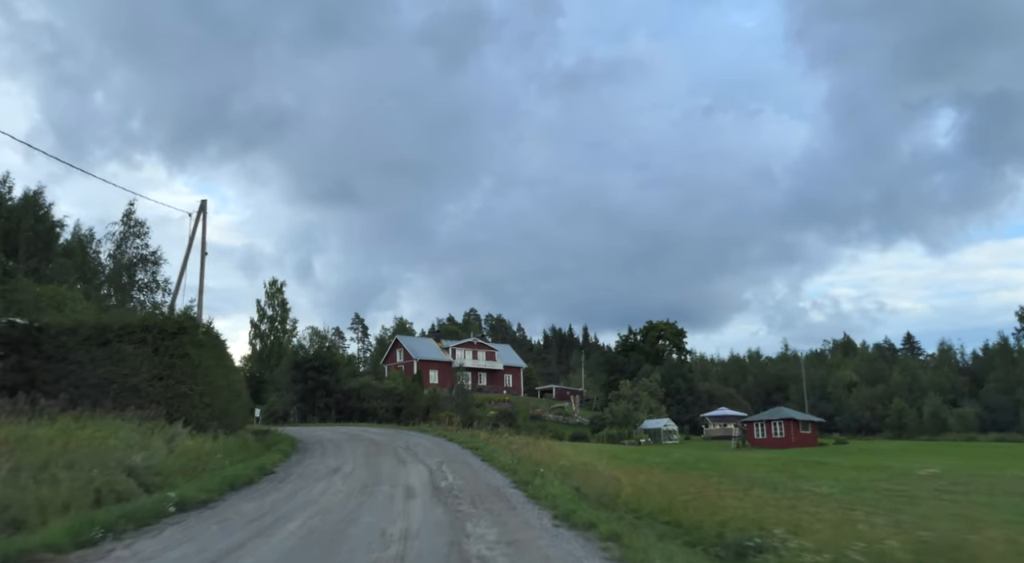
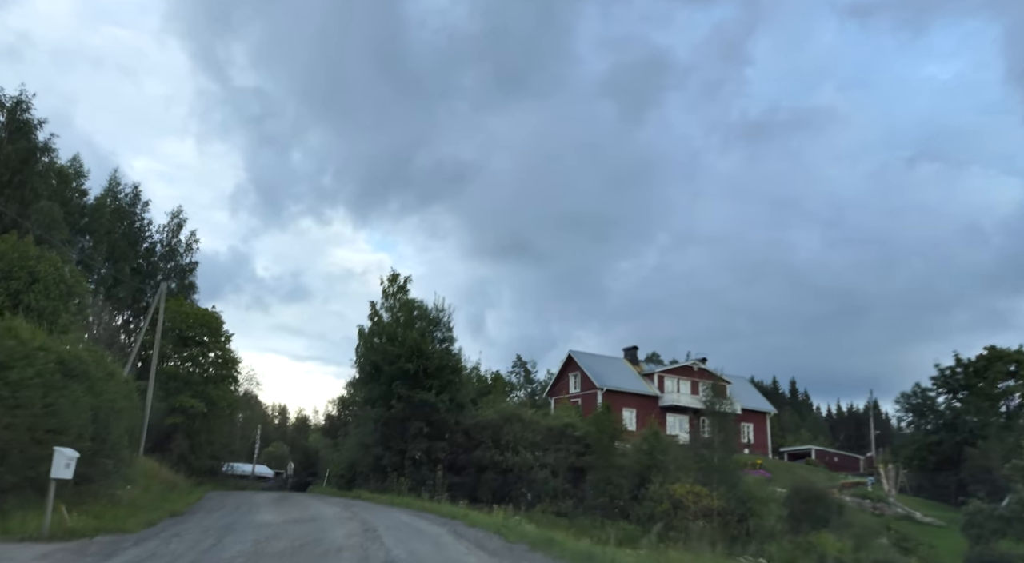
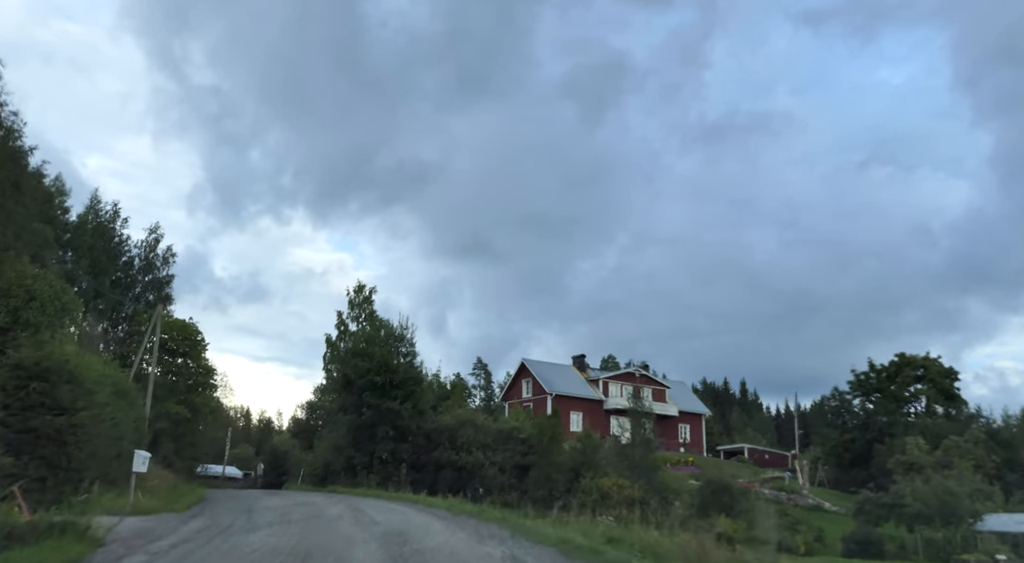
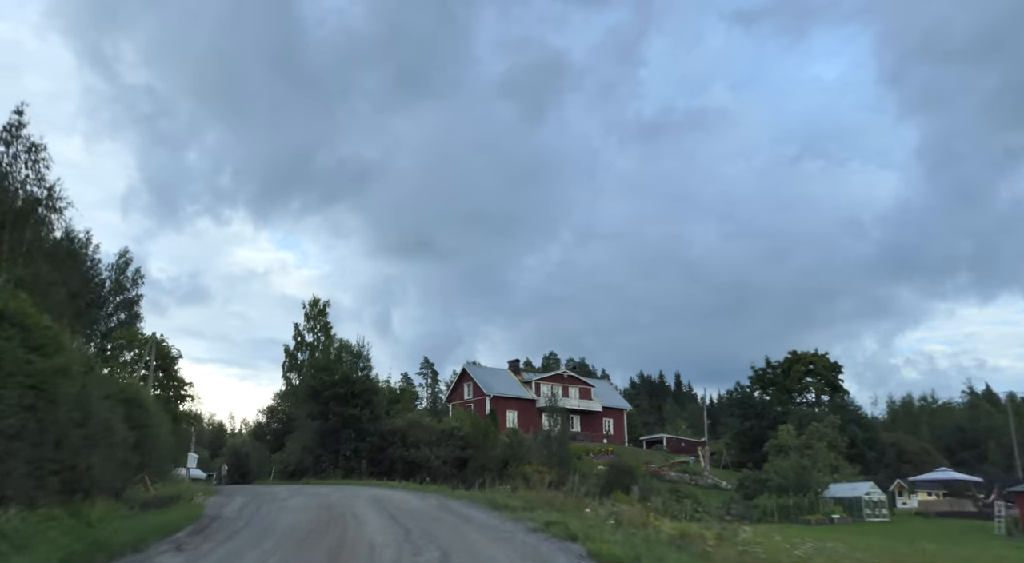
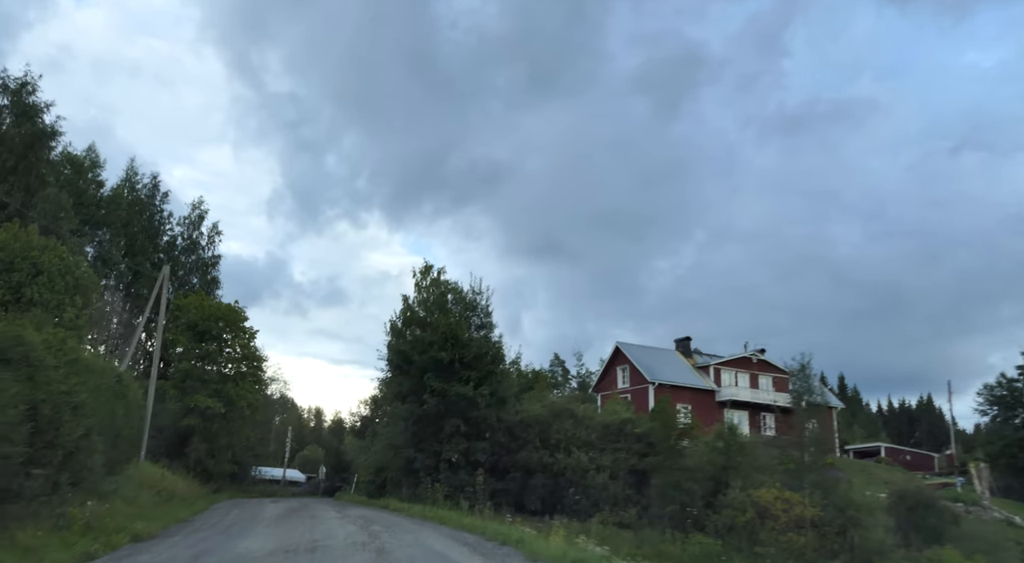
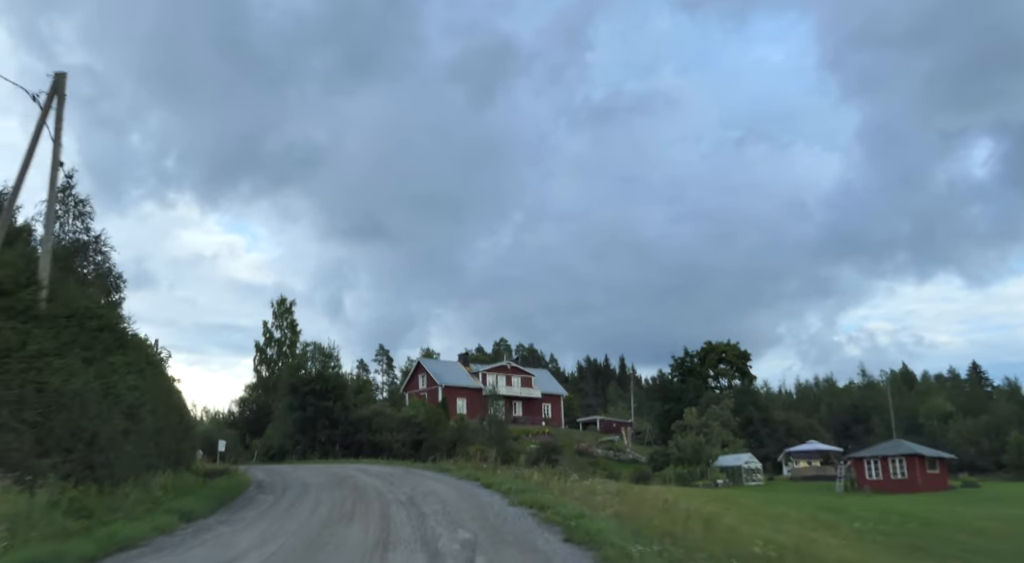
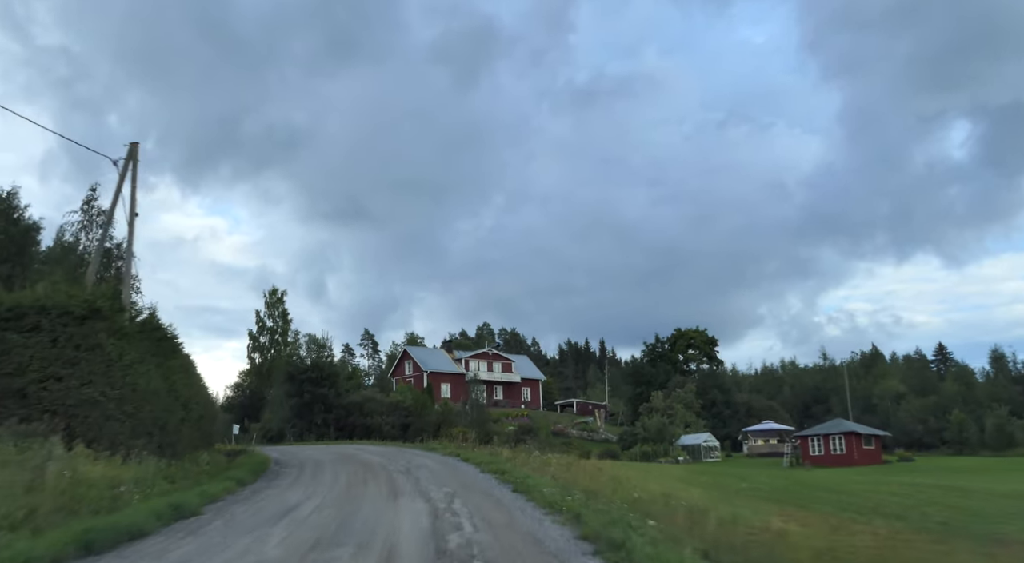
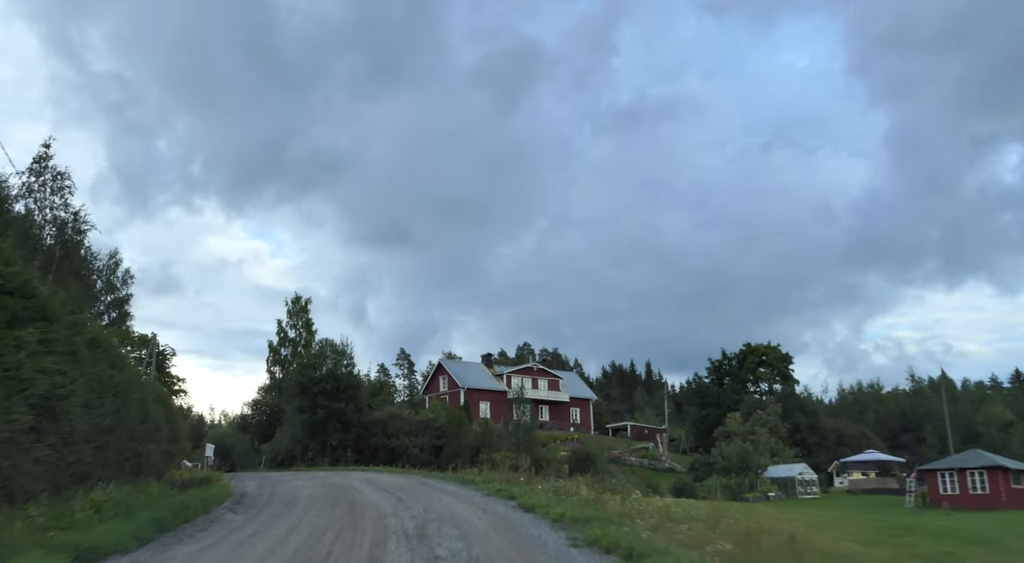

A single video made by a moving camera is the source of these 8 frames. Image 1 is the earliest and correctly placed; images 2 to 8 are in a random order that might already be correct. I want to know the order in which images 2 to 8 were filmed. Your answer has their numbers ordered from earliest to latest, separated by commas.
7, 6, 8, 4, 3, 2, 5
